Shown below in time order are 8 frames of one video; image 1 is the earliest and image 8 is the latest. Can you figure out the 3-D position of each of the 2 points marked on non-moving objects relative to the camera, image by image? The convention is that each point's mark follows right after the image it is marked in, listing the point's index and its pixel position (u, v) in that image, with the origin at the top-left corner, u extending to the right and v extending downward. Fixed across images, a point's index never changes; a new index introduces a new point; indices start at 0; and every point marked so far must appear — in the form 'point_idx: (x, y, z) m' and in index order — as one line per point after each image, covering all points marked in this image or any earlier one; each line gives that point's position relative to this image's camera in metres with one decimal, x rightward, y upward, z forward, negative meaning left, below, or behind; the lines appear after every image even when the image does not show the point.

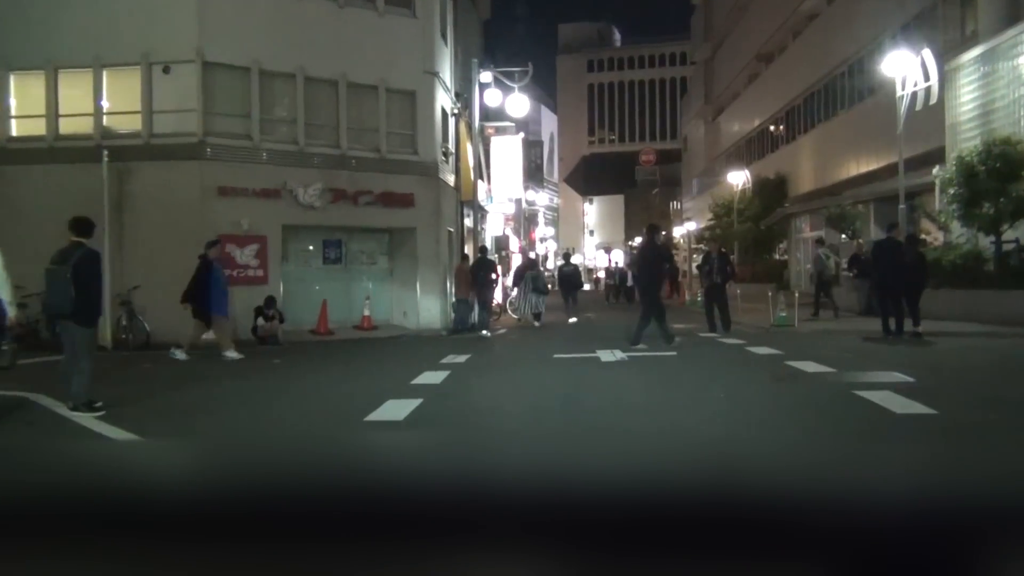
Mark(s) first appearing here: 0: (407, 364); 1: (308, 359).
0: (-2.1, -1.4, +18.4) m
1: (-4.2, -1.4, +19.3) m
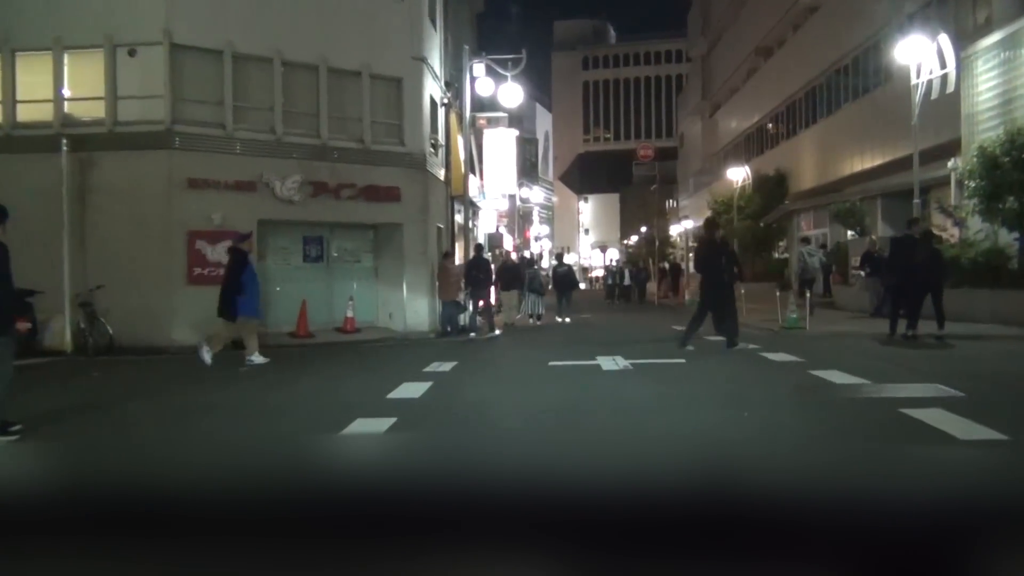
0: (-2.3, -1.4, +17.0) m
1: (-4.4, -1.4, +17.8) m
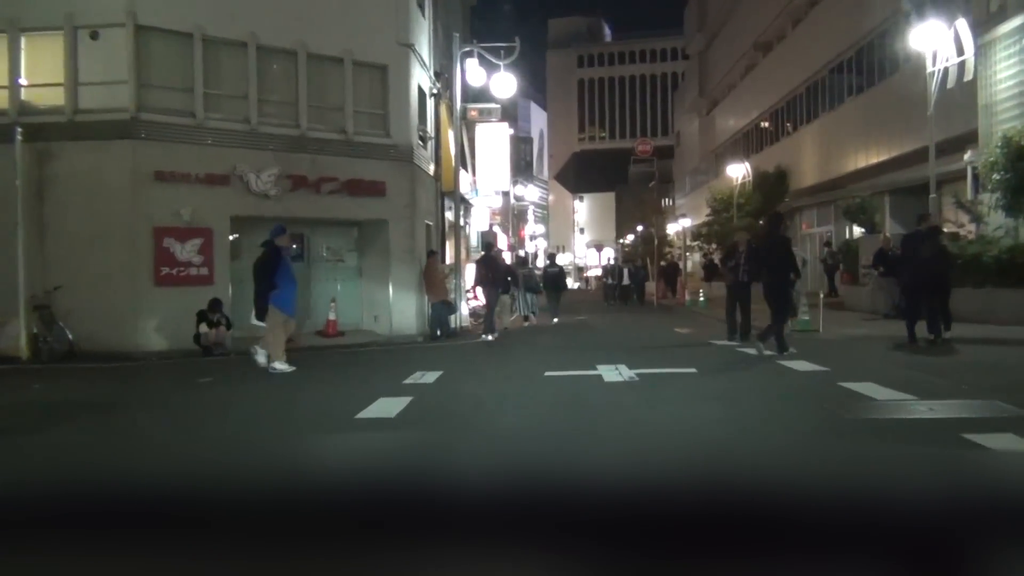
0: (-2.4, -1.4, +15.6) m
1: (-4.5, -1.4, +16.5) m
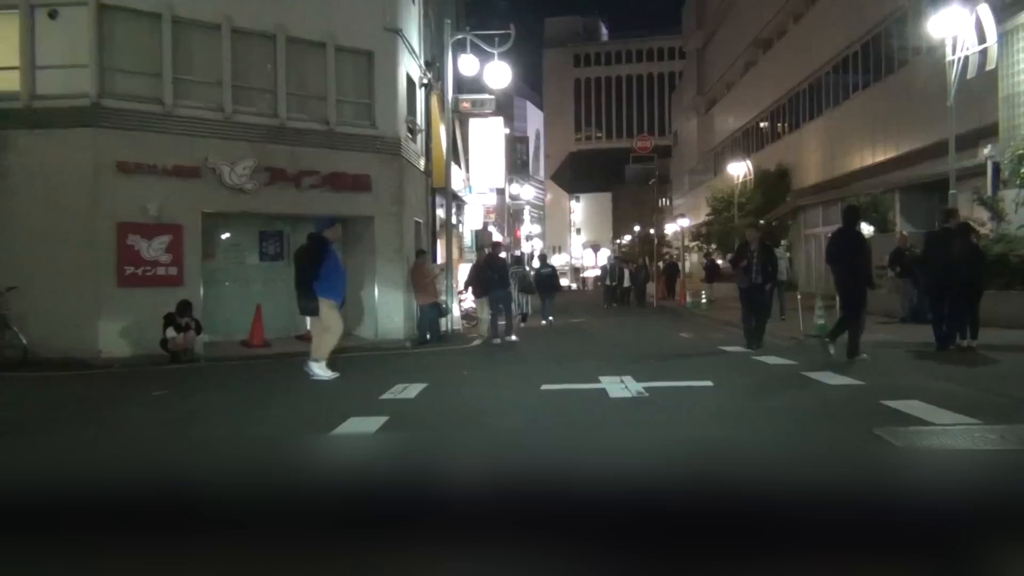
0: (-2.5, -1.4, +14.3) m
1: (-4.6, -1.4, +15.1) m
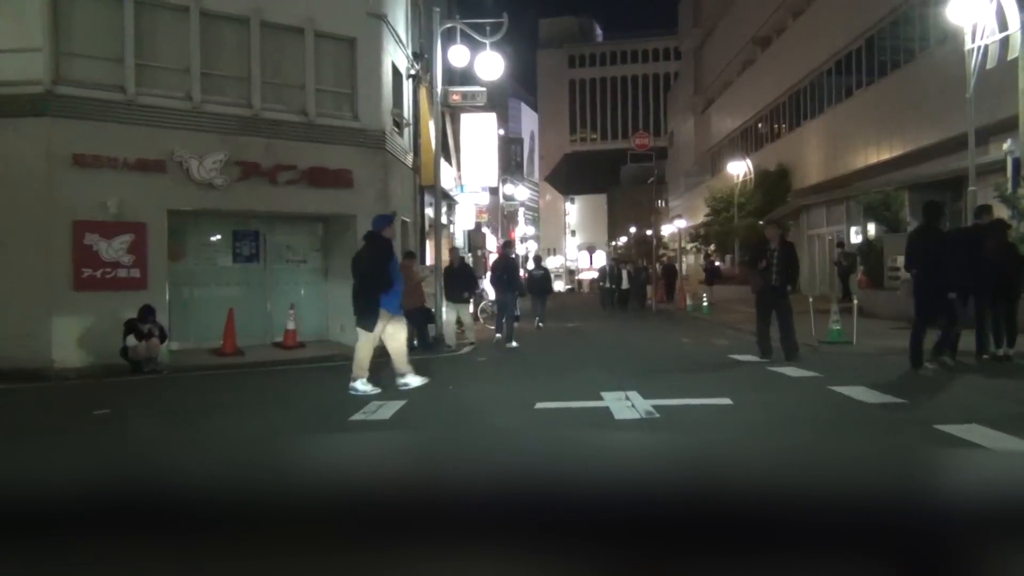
0: (-2.6, -1.5, +12.9) m
1: (-4.8, -1.5, +13.8) m
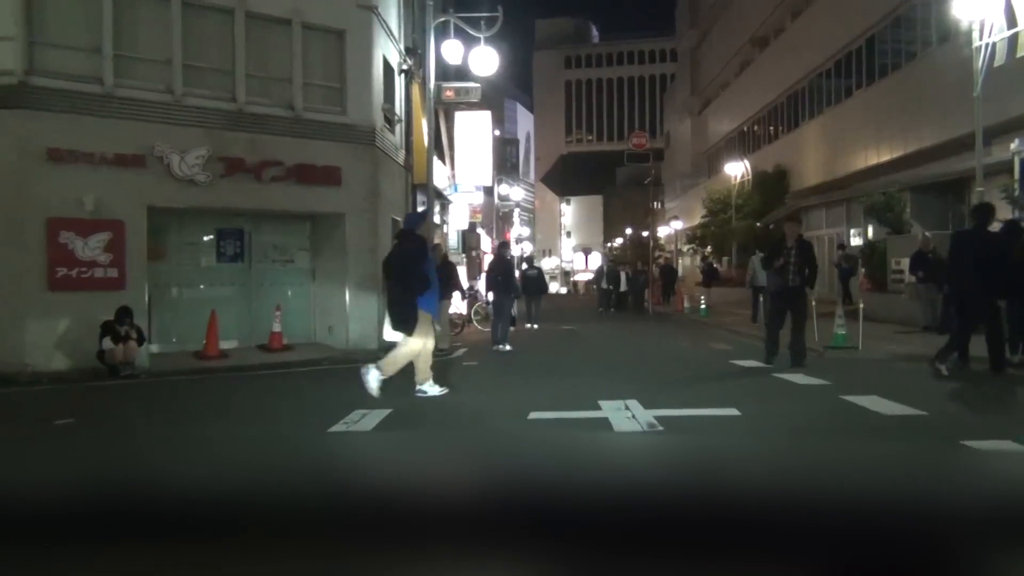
0: (-2.7, -1.5, +12.3) m
1: (-4.9, -1.5, +13.1) m
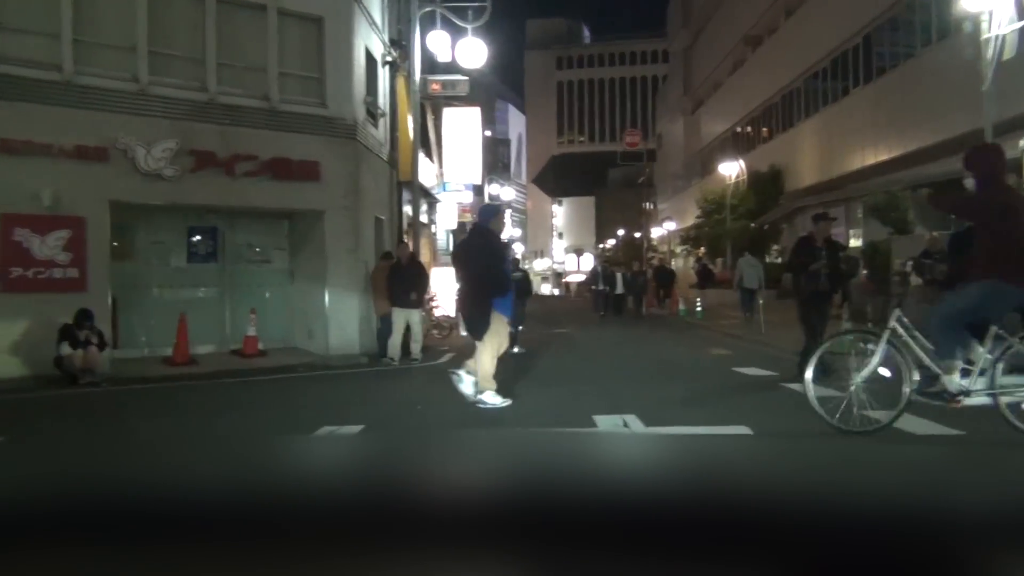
0: (-2.9, -1.5, +11.4) m
1: (-5.0, -1.5, +12.2) m
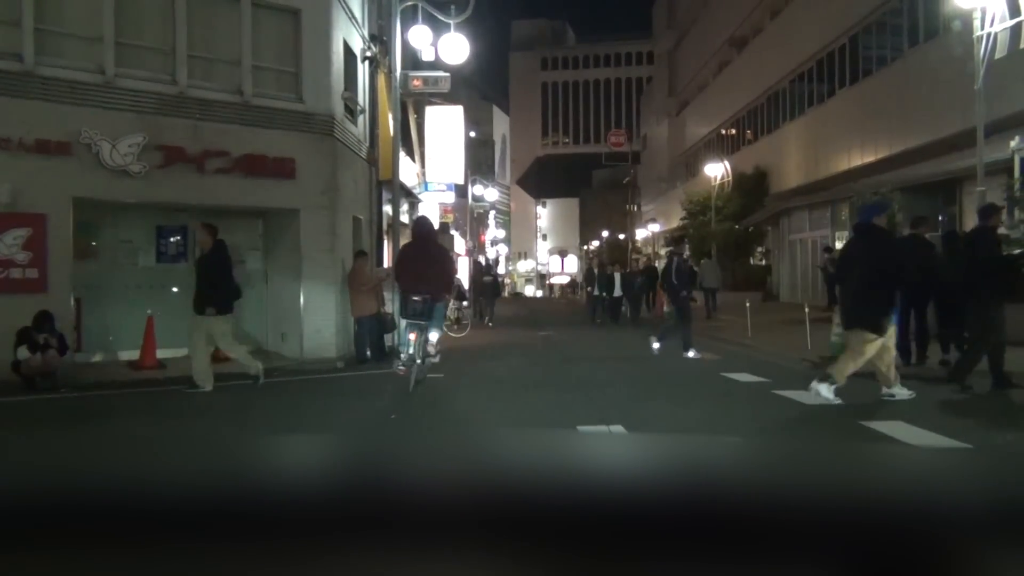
0: (-3.1, -1.5, +10.8) m
1: (-5.3, -1.5, +11.6) m
